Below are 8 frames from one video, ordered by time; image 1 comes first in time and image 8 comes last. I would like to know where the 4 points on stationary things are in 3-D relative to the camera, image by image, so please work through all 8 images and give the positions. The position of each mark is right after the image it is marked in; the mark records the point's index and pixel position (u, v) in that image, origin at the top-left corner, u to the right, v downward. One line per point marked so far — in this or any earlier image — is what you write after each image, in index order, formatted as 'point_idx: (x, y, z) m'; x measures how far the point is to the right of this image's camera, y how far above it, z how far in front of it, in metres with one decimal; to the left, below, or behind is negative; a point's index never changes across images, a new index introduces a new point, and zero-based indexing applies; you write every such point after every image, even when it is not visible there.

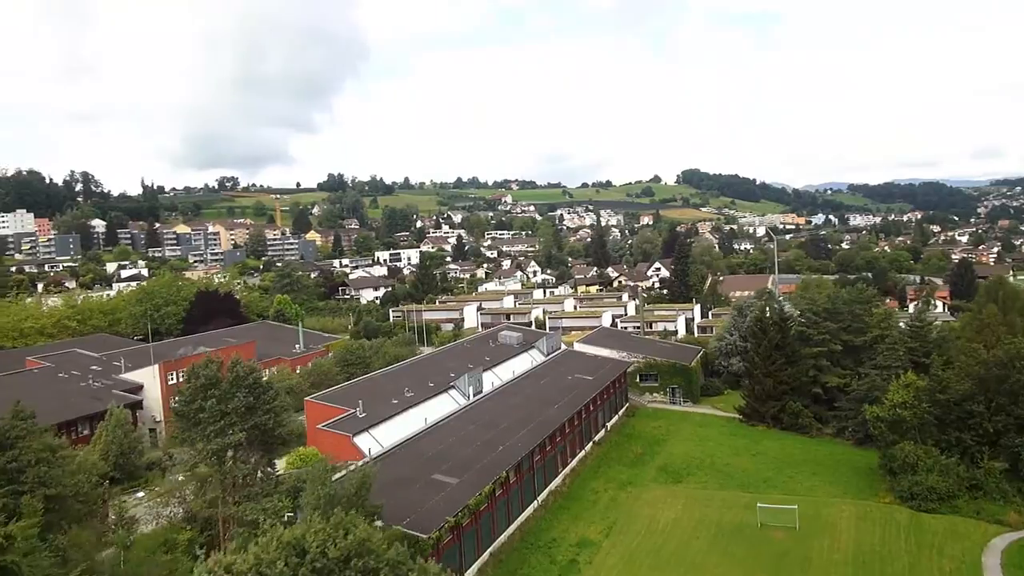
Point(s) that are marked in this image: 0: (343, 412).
0: (-3.6, -2.7, +18.9) m
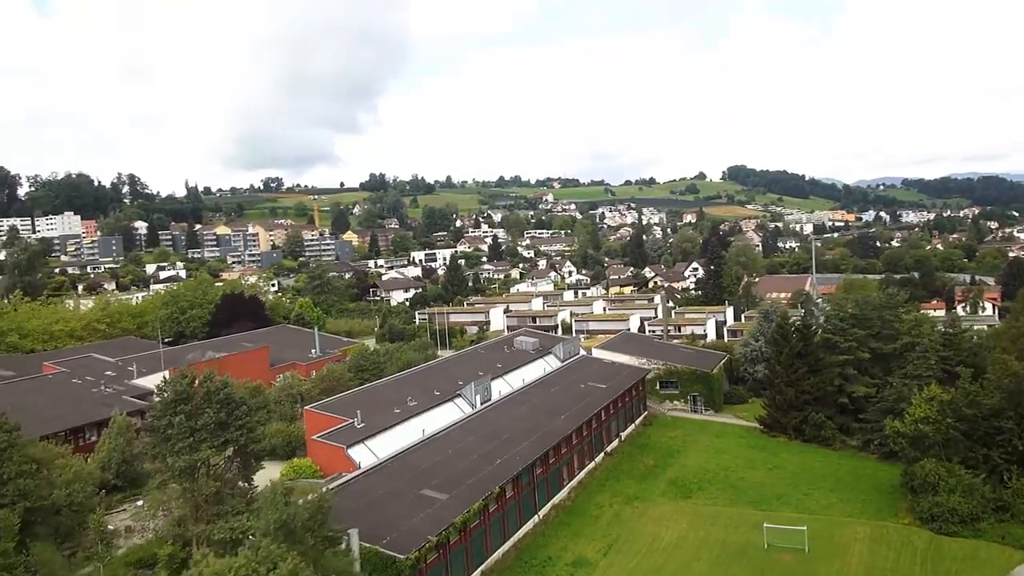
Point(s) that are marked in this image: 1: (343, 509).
0: (-3.6, -2.8, +18.6) m
1: (-2.8, -3.6, +14.5) m
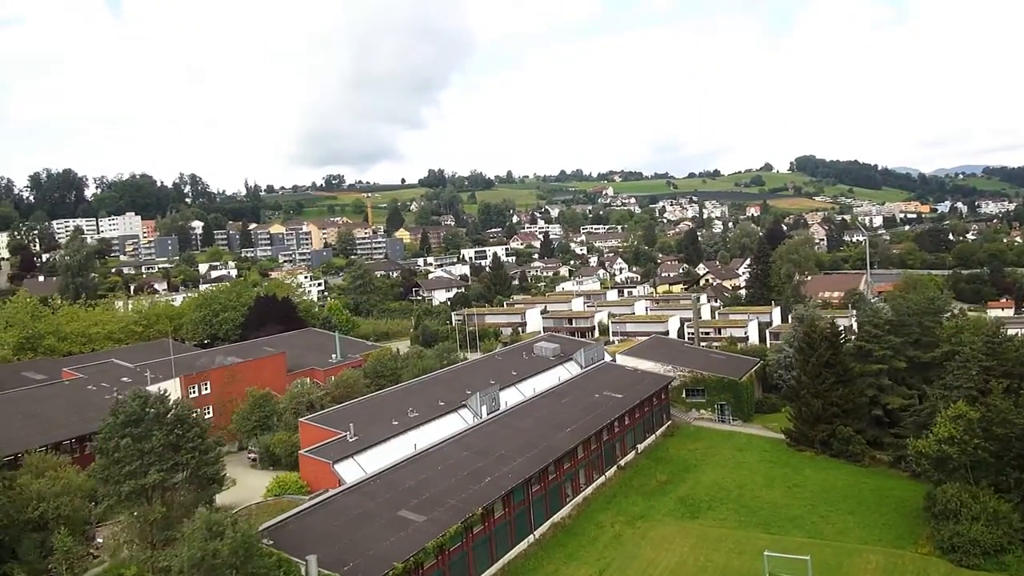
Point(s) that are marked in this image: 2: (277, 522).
0: (-3.7, -3.0, +18.1) m
1: (-3.2, -3.9, +14.0) m
2: (-3.6, -3.7, +14.0) m
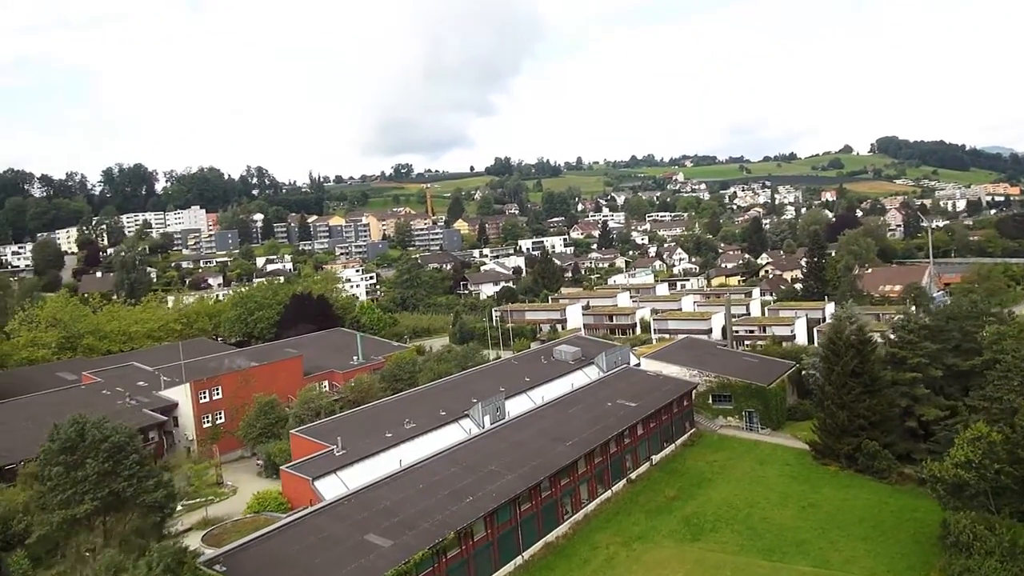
0: (-3.8, -3.2, +17.8) m
1: (-3.7, -4.1, +13.6) m
2: (-4.1, -3.9, +13.6) m
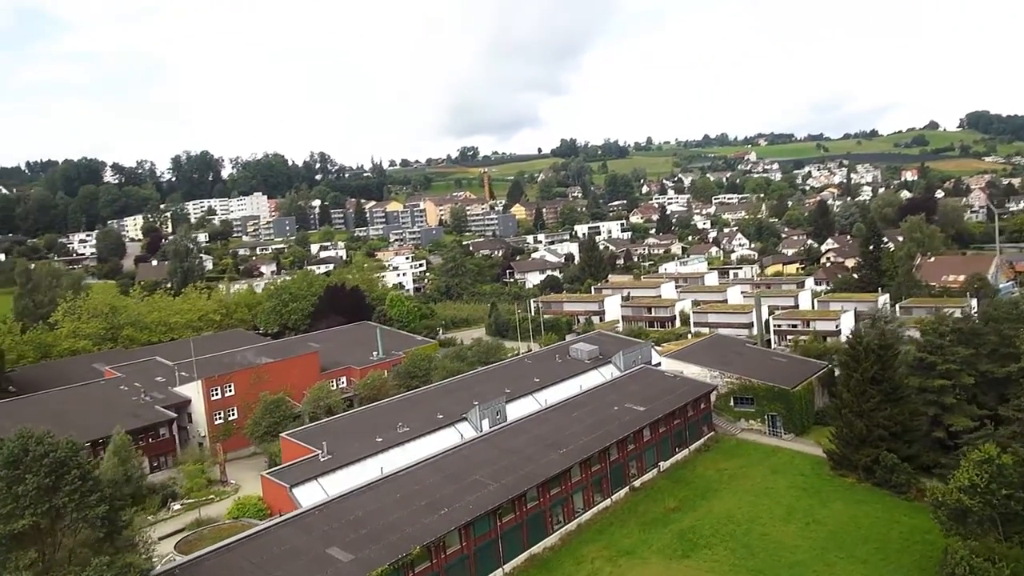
0: (-4.1, -3.3, +17.6) m
1: (-4.3, -4.3, +13.5) m
2: (-4.8, -4.1, +13.6) m
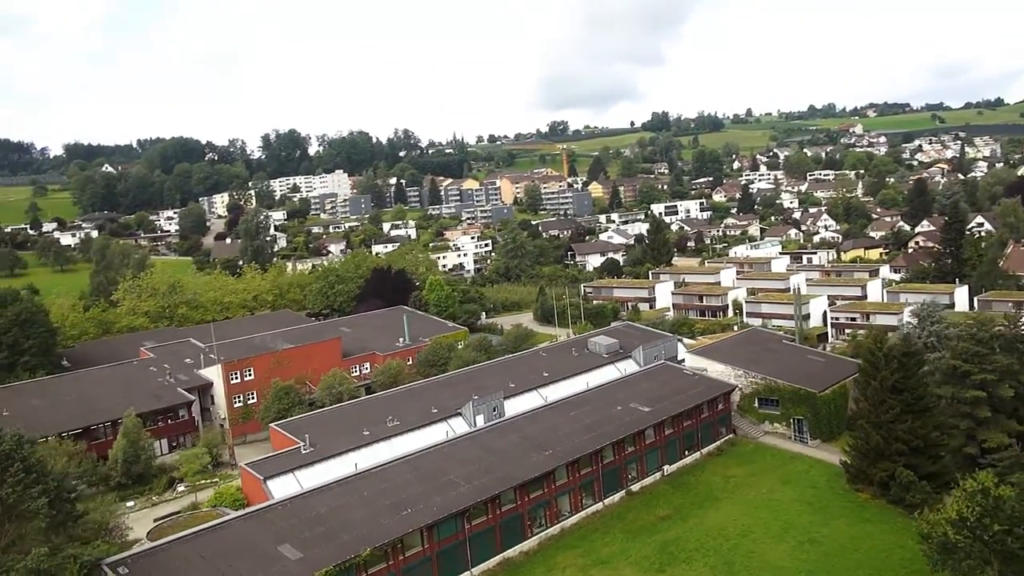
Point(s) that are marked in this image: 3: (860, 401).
0: (-4.4, -3.2, +17.6) m
1: (-5.2, -4.3, +13.6) m
2: (-5.6, -4.1, +13.7) m
3: (+7.3, -2.3, +18.5) m
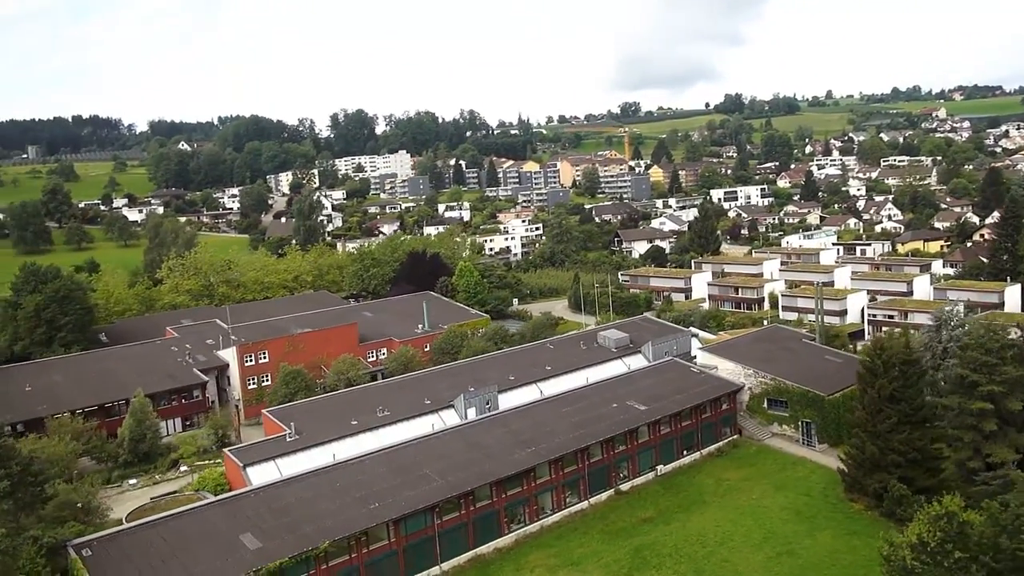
0: (-4.7, -2.9, +18.0) m
1: (-5.9, -4.1, +14.1) m
2: (-6.3, -3.9, +14.2) m
3: (+7.0, -2.4, +17.8) m
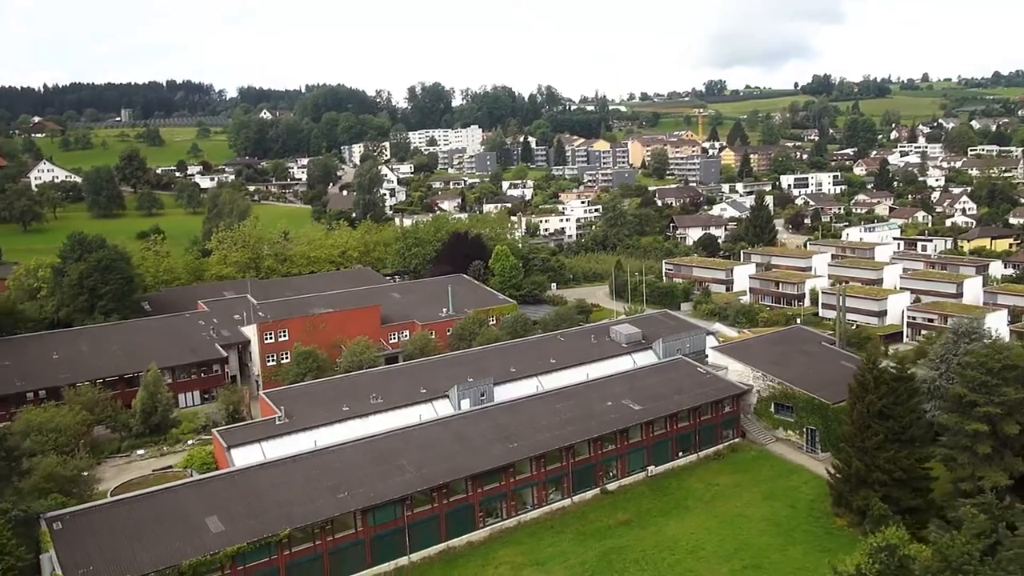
0: (-5.0, -2.6, +18.6) m
1: (-6.6, -3.9, +14.9) m
2: (-7.0, -3.6, +15.1) m
3: (+6.7, -2.6, +17.2) m
